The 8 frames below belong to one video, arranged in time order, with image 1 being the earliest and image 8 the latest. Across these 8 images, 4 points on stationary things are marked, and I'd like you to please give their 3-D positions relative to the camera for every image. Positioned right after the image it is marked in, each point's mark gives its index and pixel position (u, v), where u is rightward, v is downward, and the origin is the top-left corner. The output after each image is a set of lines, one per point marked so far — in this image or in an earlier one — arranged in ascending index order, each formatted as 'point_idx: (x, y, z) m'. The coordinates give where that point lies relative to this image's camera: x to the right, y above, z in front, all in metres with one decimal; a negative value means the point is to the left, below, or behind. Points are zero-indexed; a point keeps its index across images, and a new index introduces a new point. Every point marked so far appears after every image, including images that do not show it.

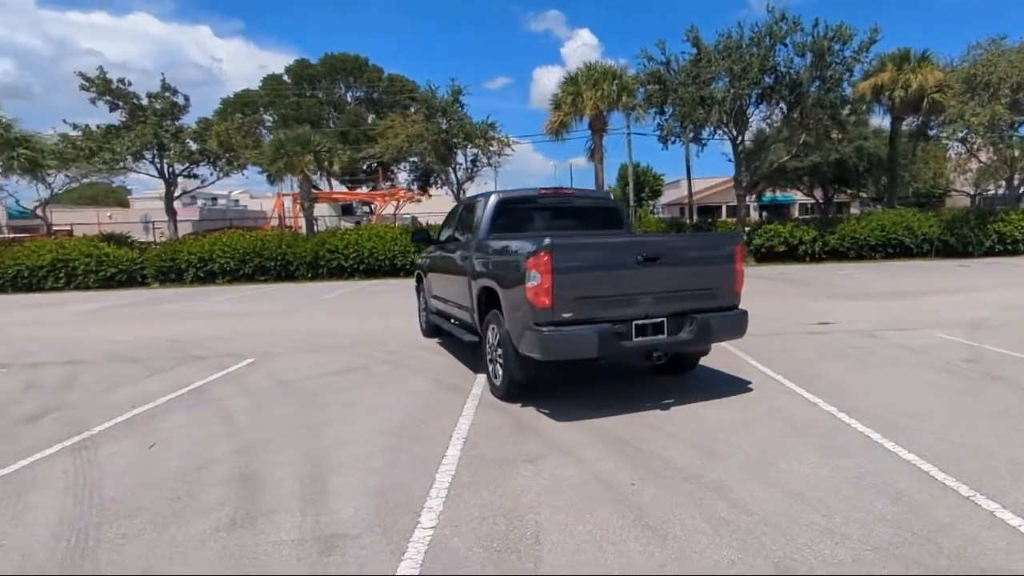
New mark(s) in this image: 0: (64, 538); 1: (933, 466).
0: (-3.2, -1.8, +4.7) m
1: (+3.2, -1.4, +5.0) m
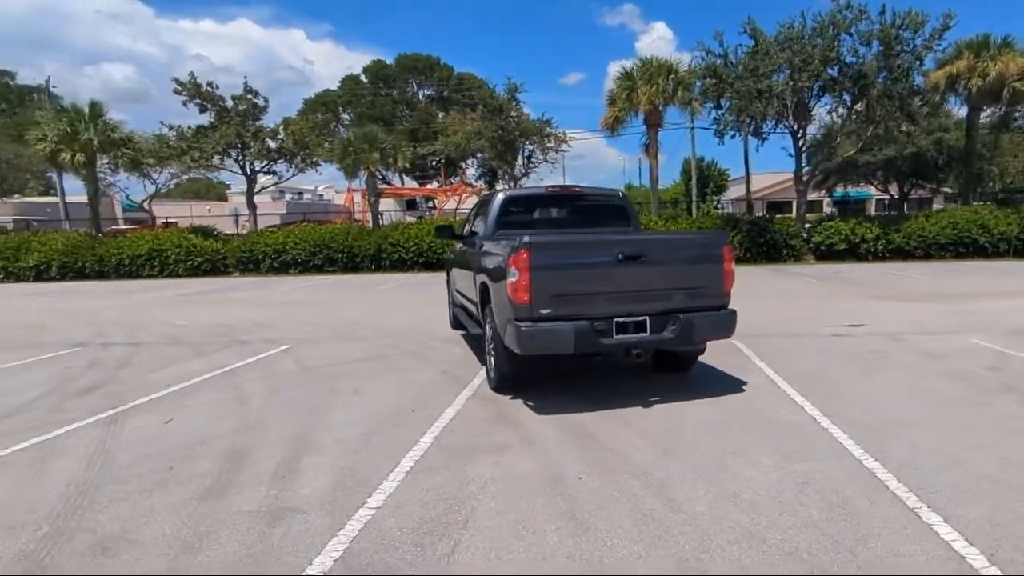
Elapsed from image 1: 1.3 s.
0: (-3.6, -1.7, +5.4) m
1: (+2.8, -1.4, +4.8) m
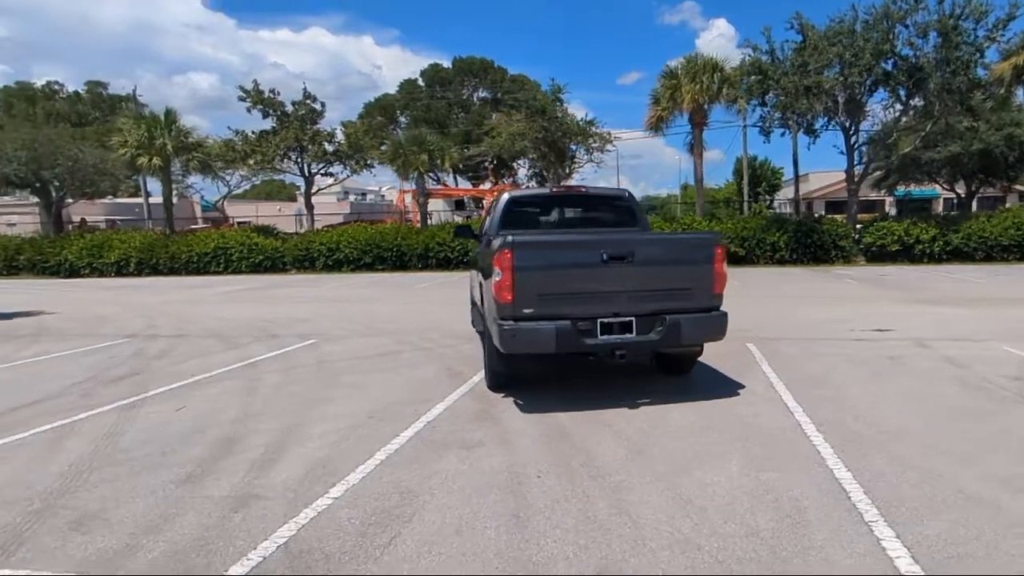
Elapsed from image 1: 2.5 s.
0: (-3.9, -1.7, +5.8) m
1: (+2.4, -1.4, +4.6) m
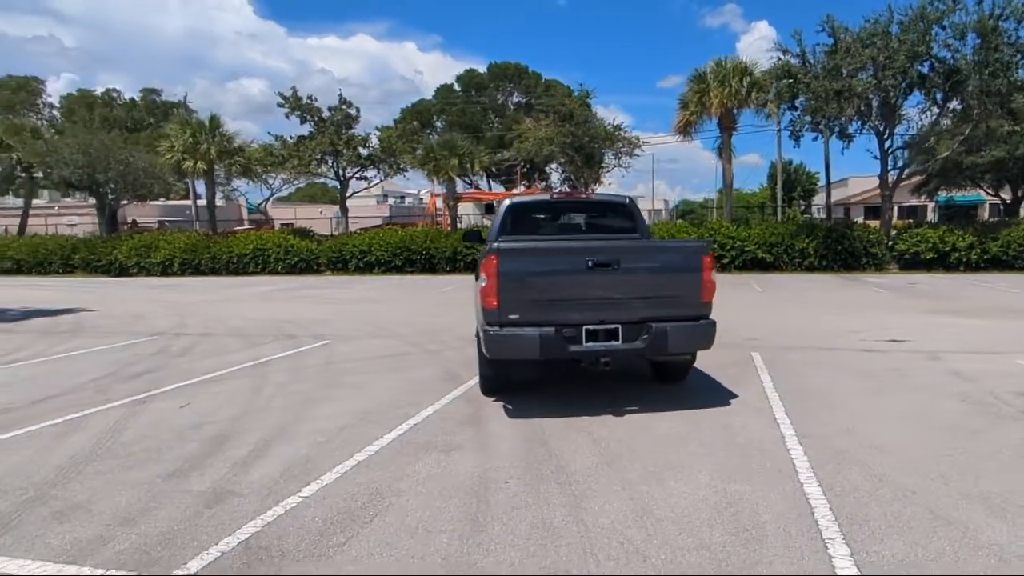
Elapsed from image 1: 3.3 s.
0: (-4.1, -1.7, +6.0) m
1: (+2.1, -1.5, +4.5) m
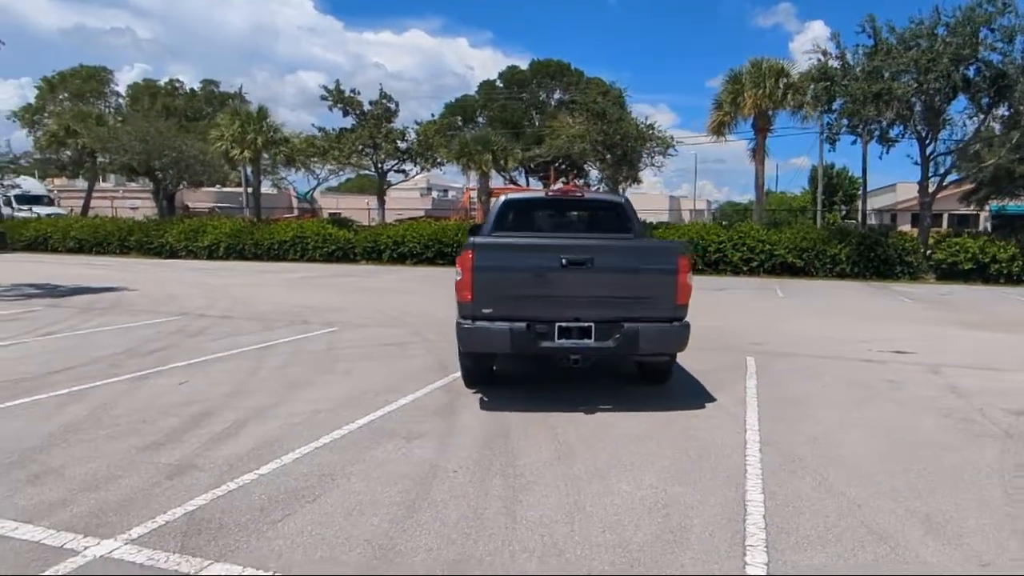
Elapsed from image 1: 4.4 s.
0: (-4.5, -1.4, +6.4) m
1: (+1.7, -1.5, +4.4) m
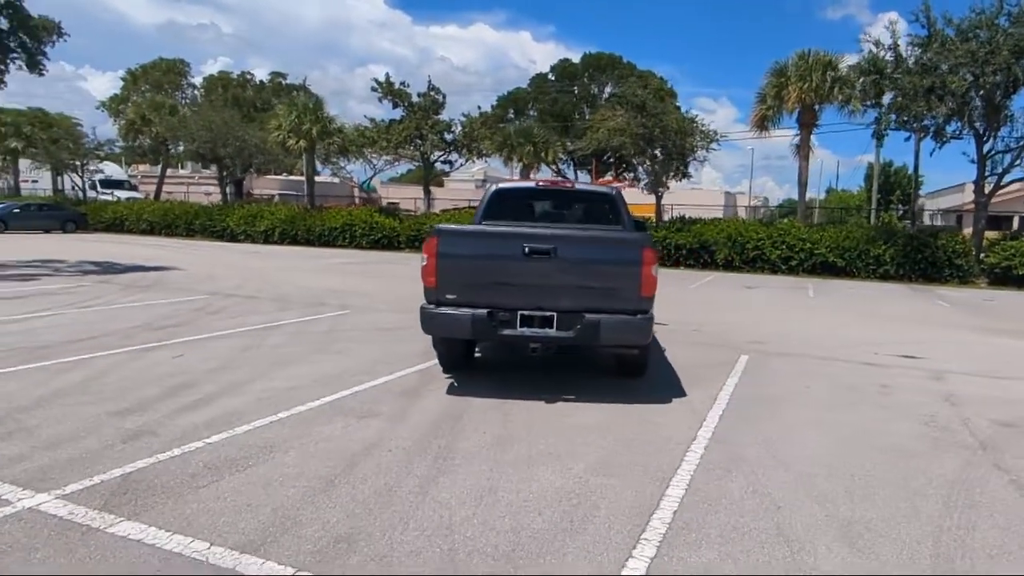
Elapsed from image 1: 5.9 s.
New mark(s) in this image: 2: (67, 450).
0: (-4.8, -1.1, +6.8) m
1: (+1.1, -1.4, +4.3) m
2: (-3.6, -1.3, +5.4) m
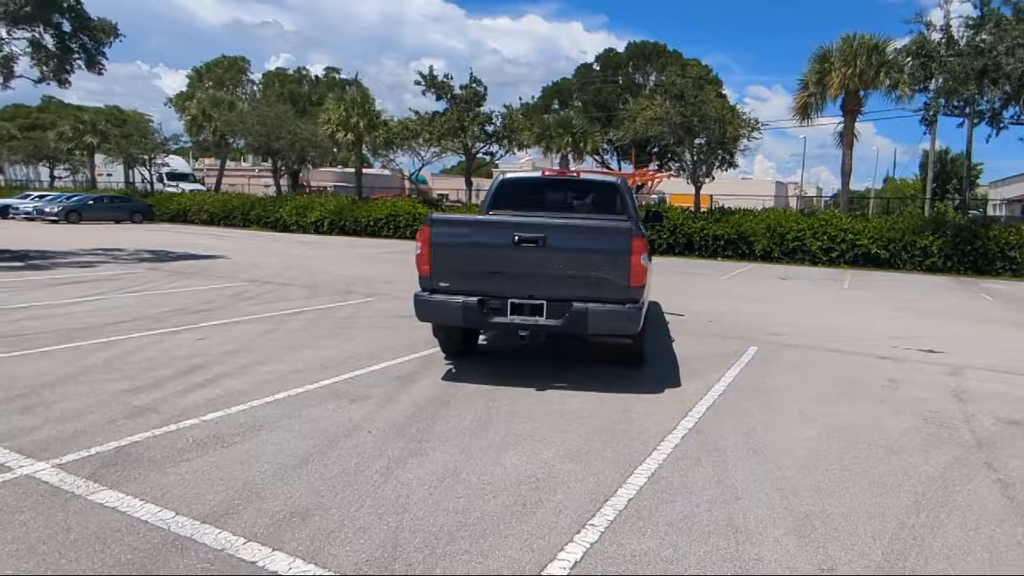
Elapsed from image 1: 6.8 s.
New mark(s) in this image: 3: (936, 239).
0: (-4.9, -1.0, +7.2) m
1: (+0.8, -1.3, +4.2) m
2: (-3.8, -1.2, +5.7) m
3: (+12.0, +1.4, +18.4) m
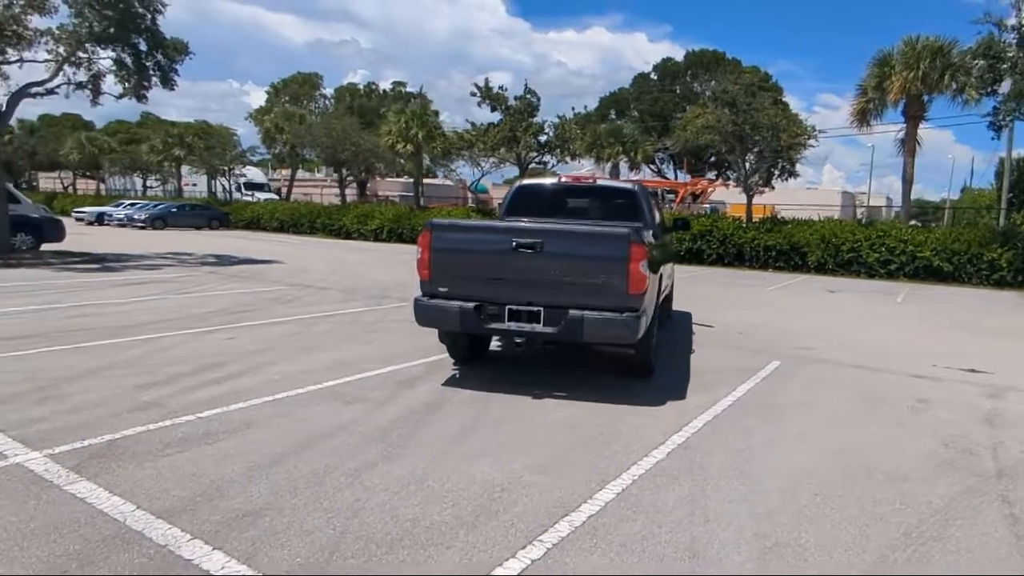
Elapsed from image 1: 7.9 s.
0: (-4.8, -0.9, +7.6) m
1: (+0.5, -1.4, +4.0) m
2: (-3.9, -1.2, +5.9) m
3: (+13.1, +0.9, +17.0) m
